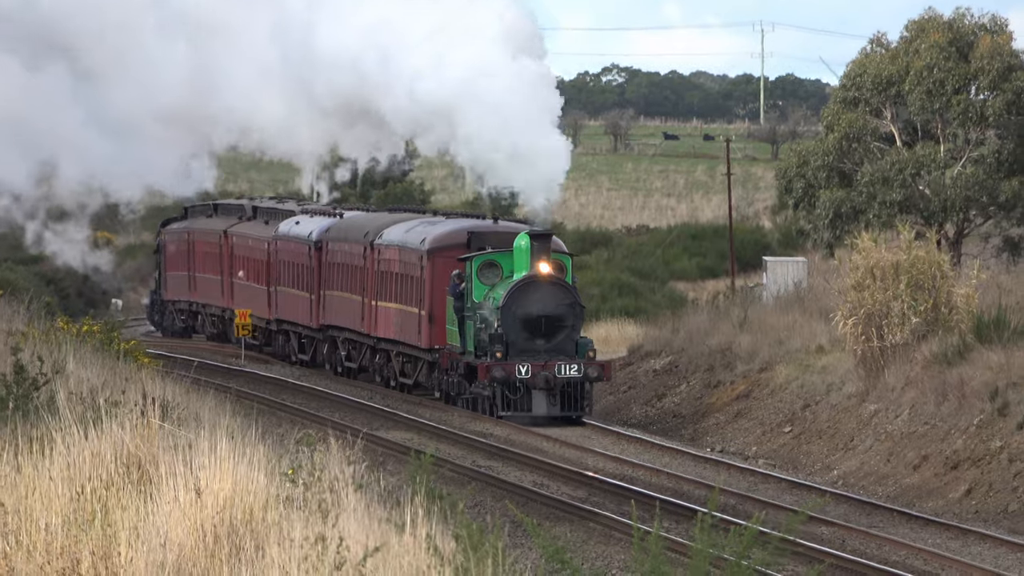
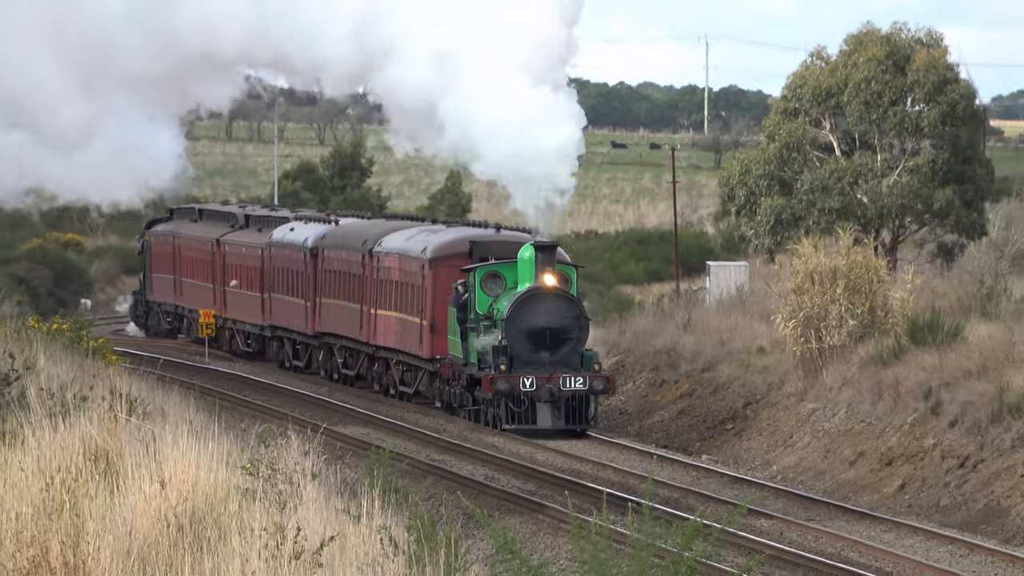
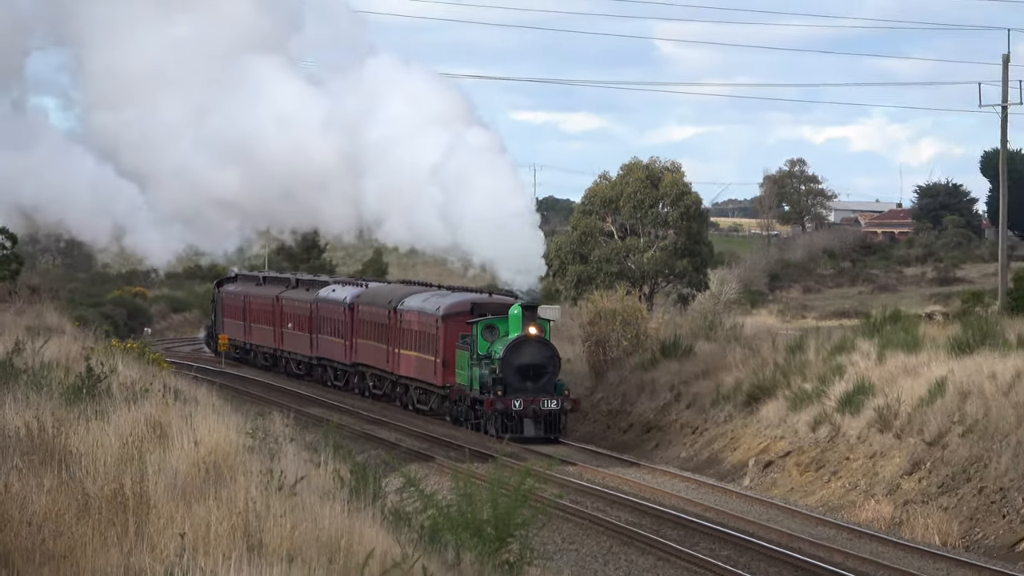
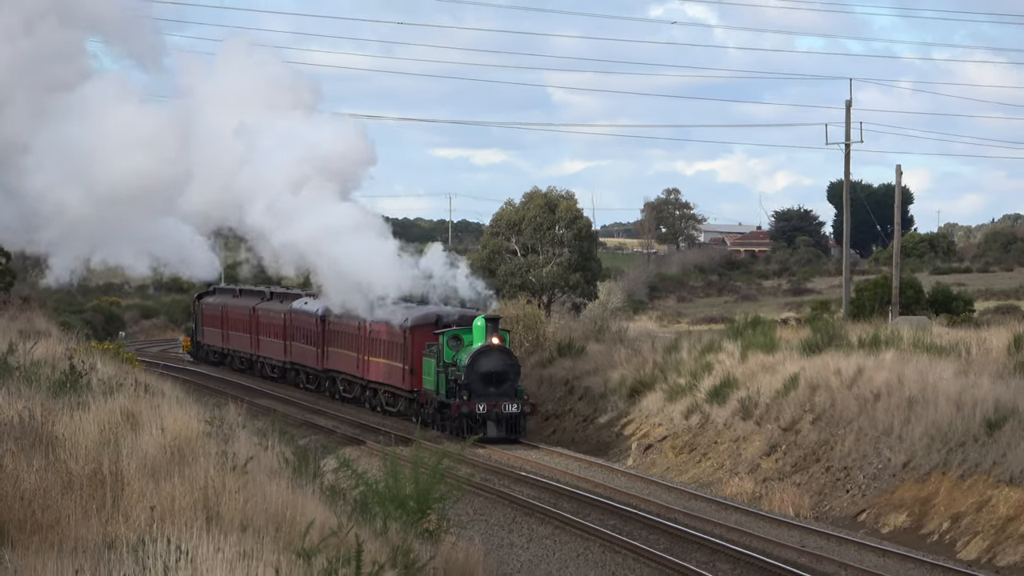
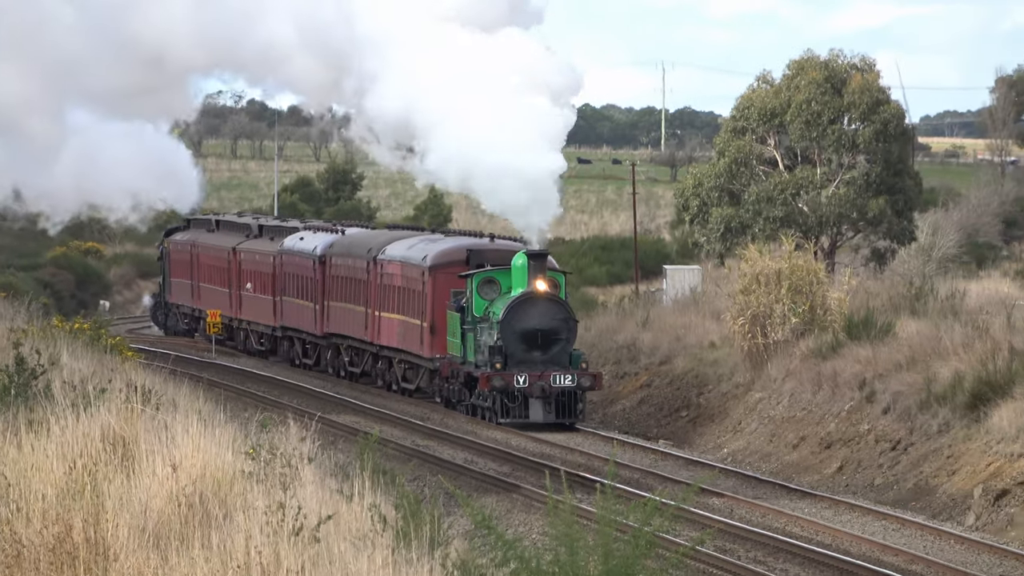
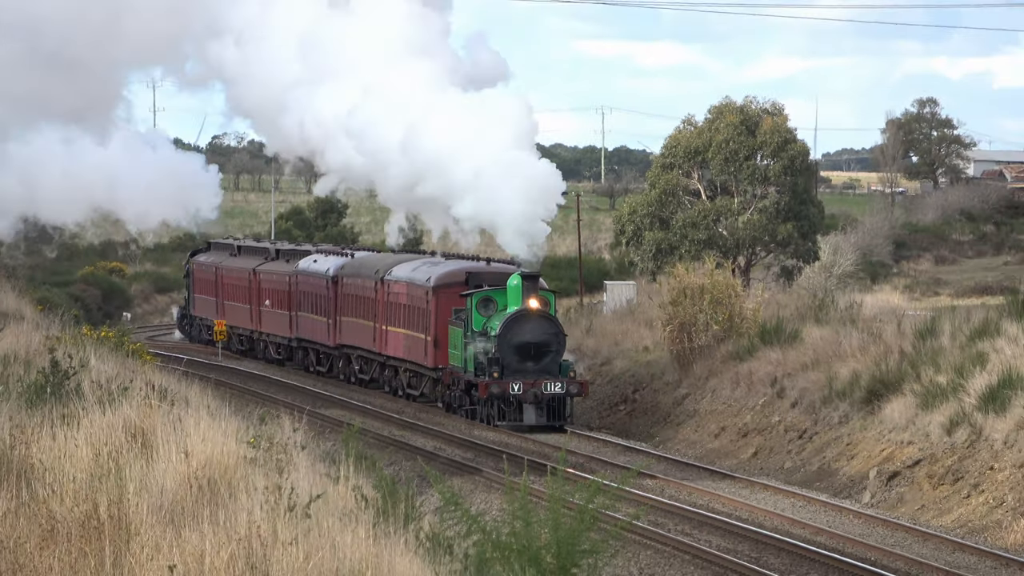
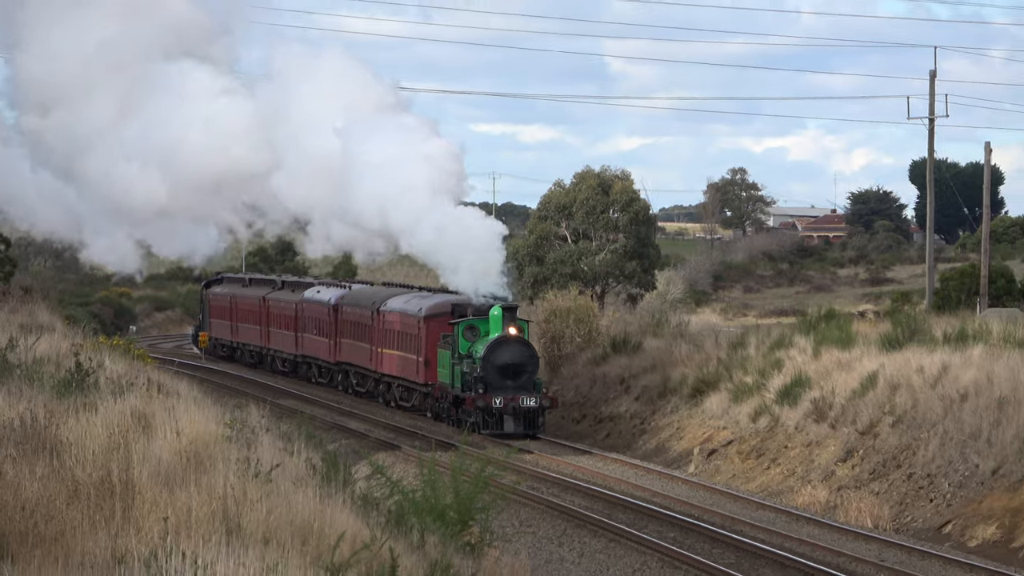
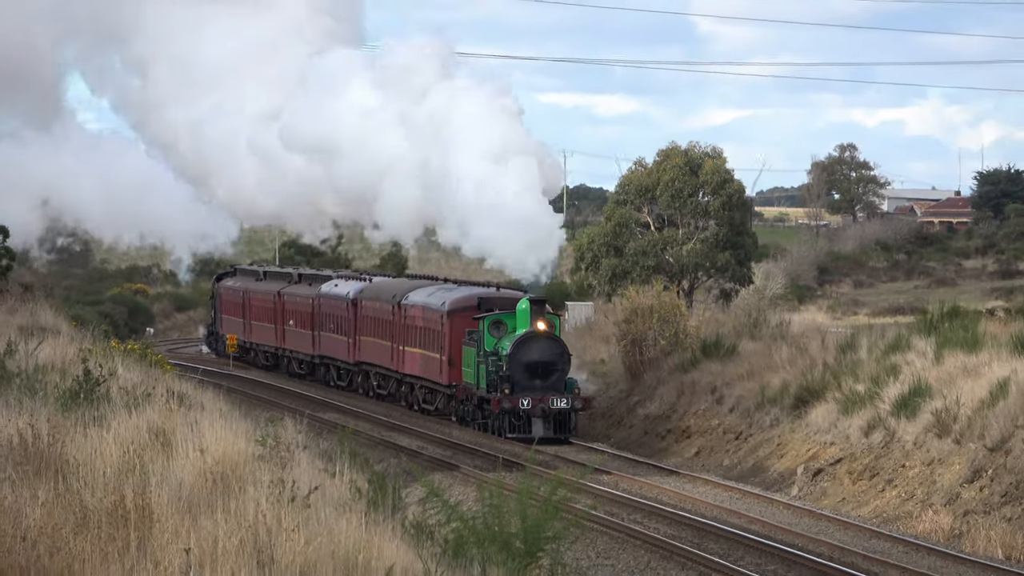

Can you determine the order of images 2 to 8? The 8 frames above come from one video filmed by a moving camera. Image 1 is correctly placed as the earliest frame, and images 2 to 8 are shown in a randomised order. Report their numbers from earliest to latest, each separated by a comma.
2, 5, 6, 8, 3, 7, 4
